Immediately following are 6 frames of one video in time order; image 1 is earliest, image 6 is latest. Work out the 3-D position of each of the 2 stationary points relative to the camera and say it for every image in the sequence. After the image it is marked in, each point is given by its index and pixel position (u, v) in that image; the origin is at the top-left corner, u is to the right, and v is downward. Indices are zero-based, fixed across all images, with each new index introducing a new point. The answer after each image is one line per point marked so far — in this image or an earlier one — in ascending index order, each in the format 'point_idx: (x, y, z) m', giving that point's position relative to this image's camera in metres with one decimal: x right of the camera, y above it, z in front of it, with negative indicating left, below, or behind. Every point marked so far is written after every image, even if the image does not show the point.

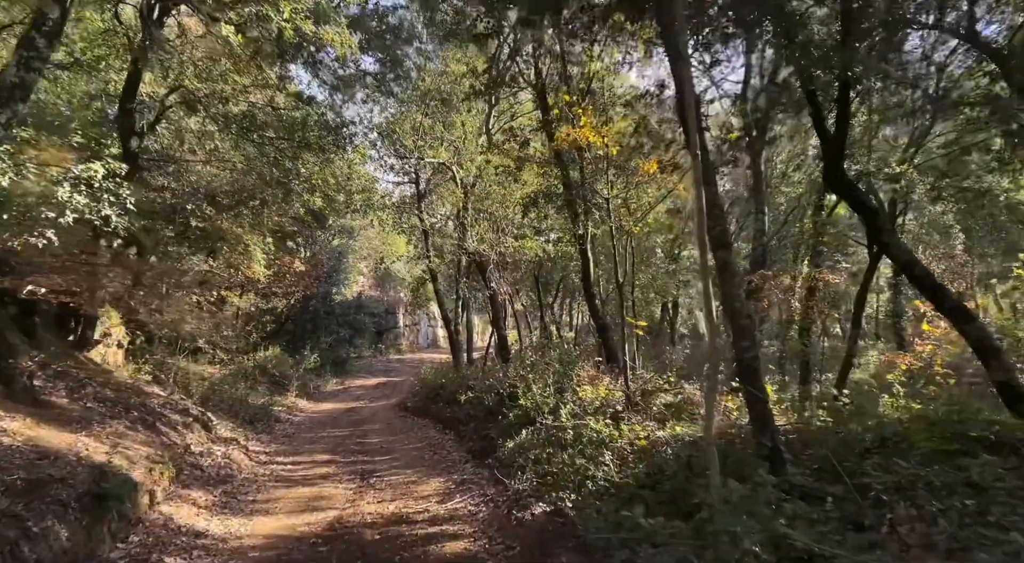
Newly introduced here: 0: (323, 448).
0: (-3.9, -3.4, +13.8) m
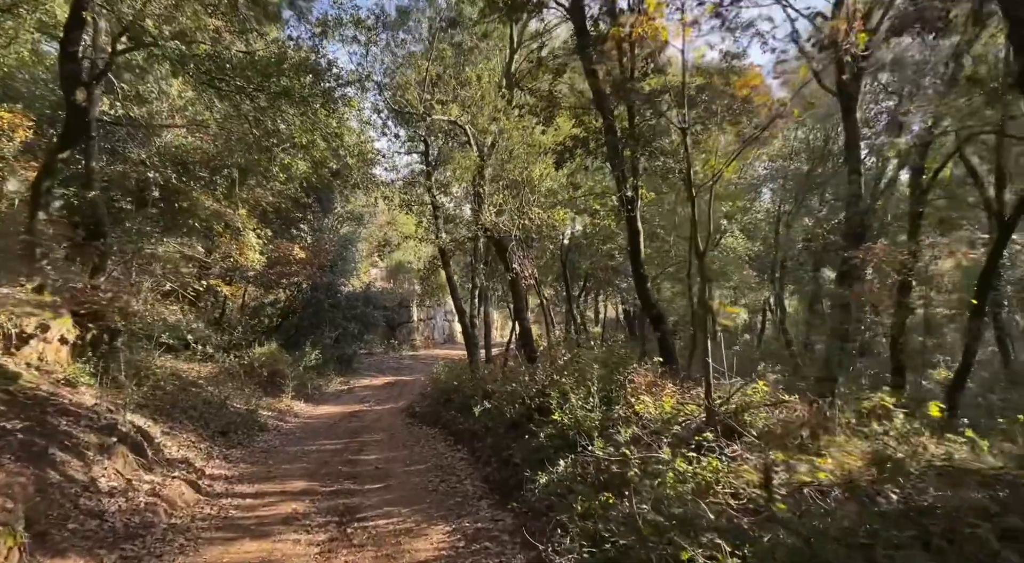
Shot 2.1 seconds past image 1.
0: (-3.4, -3.1, +11.0) m
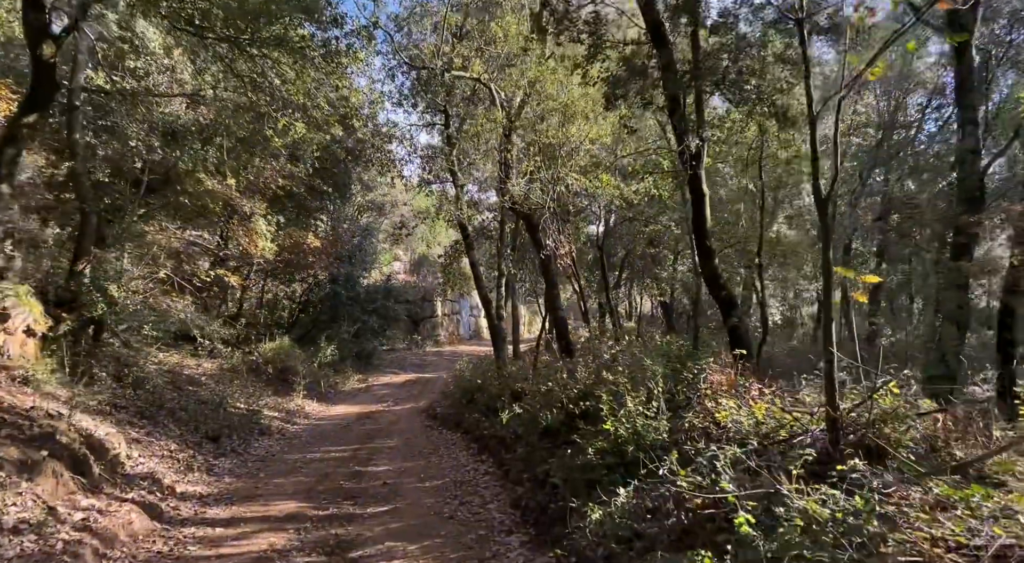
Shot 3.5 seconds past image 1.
0: (-2.9, -2.8, +9.2) m
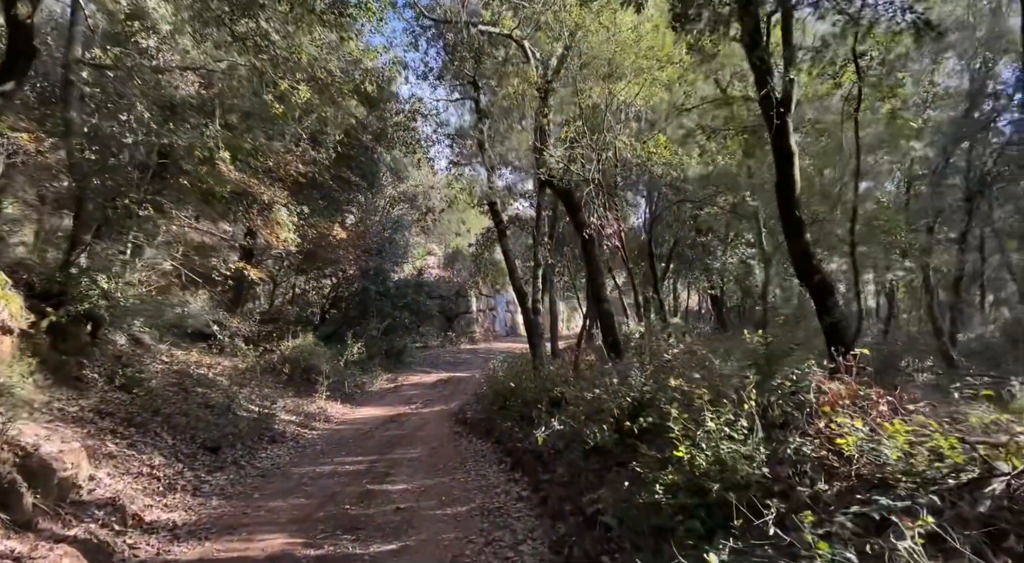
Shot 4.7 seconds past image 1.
0: (-2.5, -2.6, +7.7) m
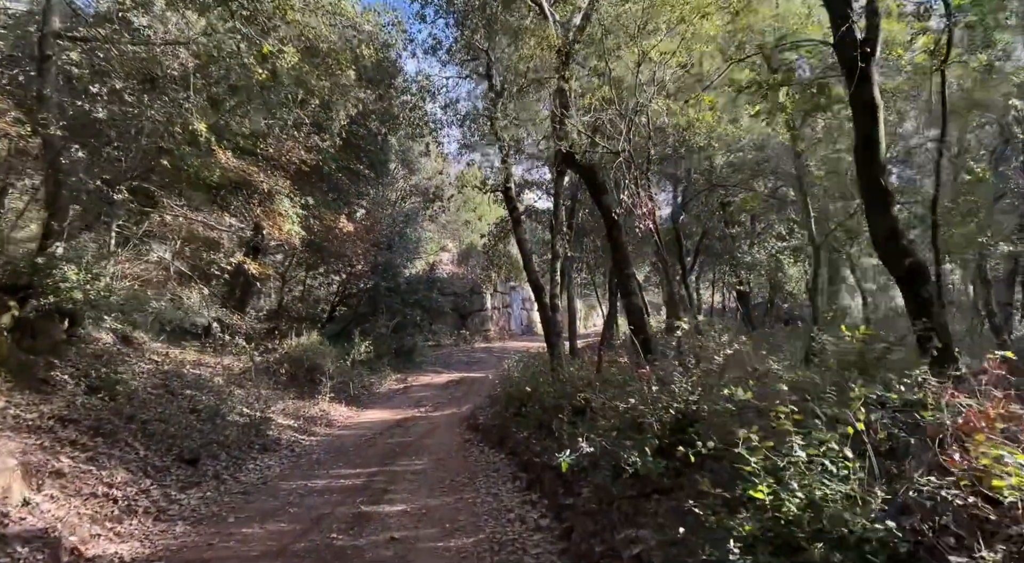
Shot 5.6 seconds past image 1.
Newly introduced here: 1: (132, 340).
0: (-2.3, -2.5, +6.5) m
1: (-7.9, -1.2, +14.1) m
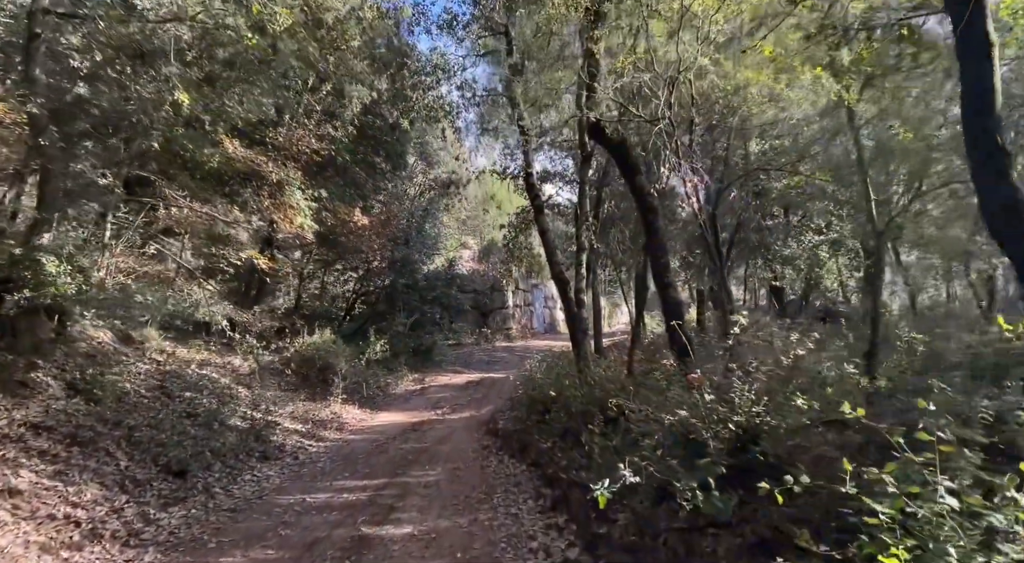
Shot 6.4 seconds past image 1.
0: (-2.1, -2.4, +5.6) m
1: (-7.5, -1.1, +13.3) m
